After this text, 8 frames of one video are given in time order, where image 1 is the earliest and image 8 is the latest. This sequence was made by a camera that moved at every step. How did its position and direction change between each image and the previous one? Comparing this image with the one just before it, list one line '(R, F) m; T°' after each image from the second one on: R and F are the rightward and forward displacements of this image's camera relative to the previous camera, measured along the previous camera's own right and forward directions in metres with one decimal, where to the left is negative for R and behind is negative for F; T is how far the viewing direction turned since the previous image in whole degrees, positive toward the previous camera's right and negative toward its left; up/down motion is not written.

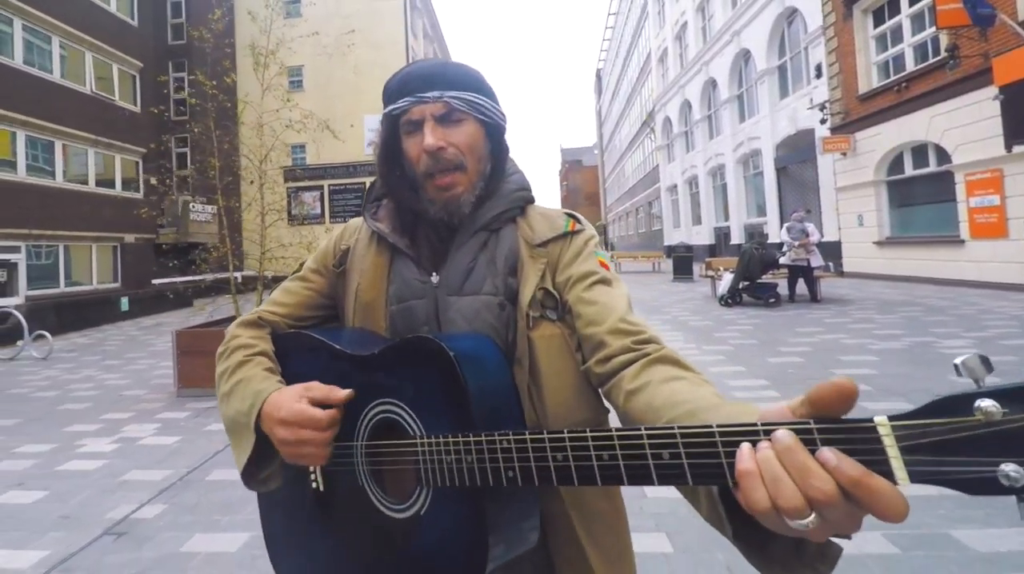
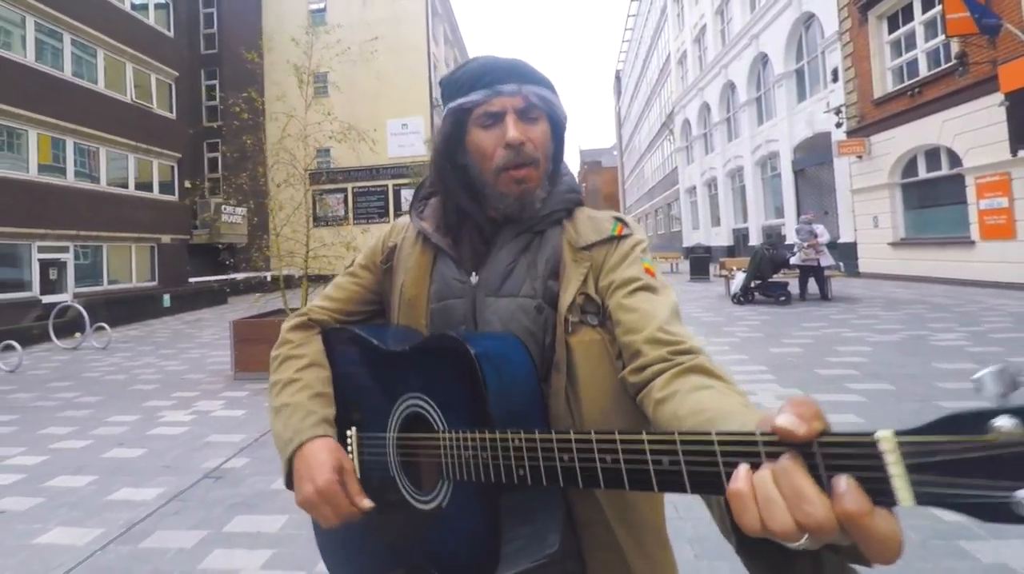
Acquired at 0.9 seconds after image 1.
(-0.1, -0.7) m; -2°
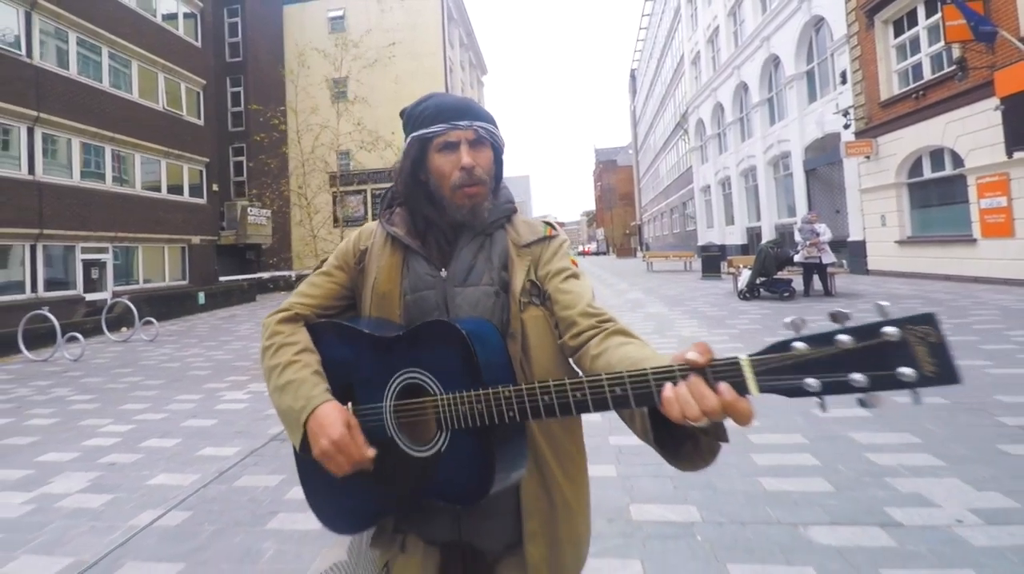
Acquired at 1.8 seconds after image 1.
(0.0, -0.8) m; -2°
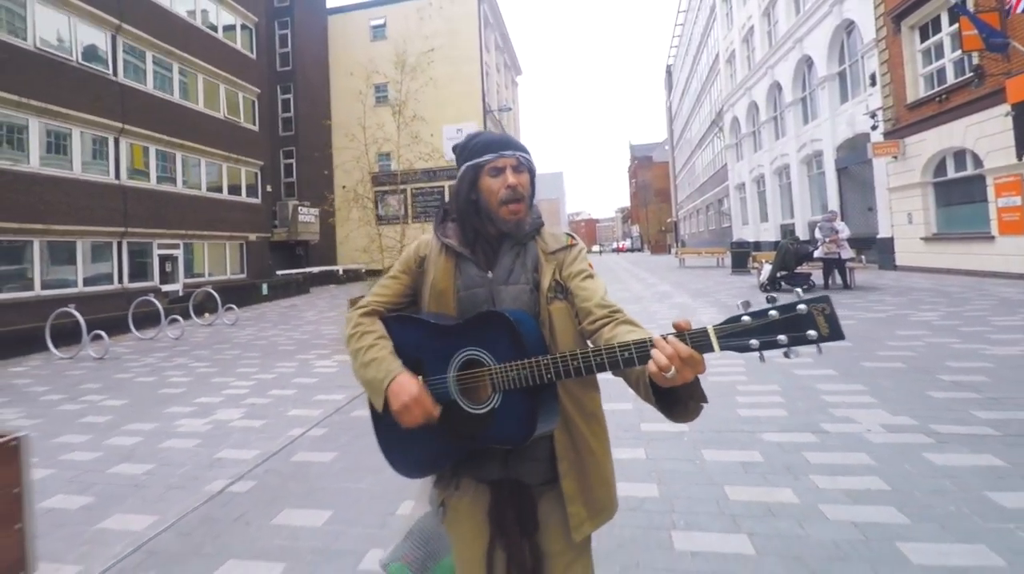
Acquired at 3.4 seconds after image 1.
(-0.1, -1.4) m; -4°
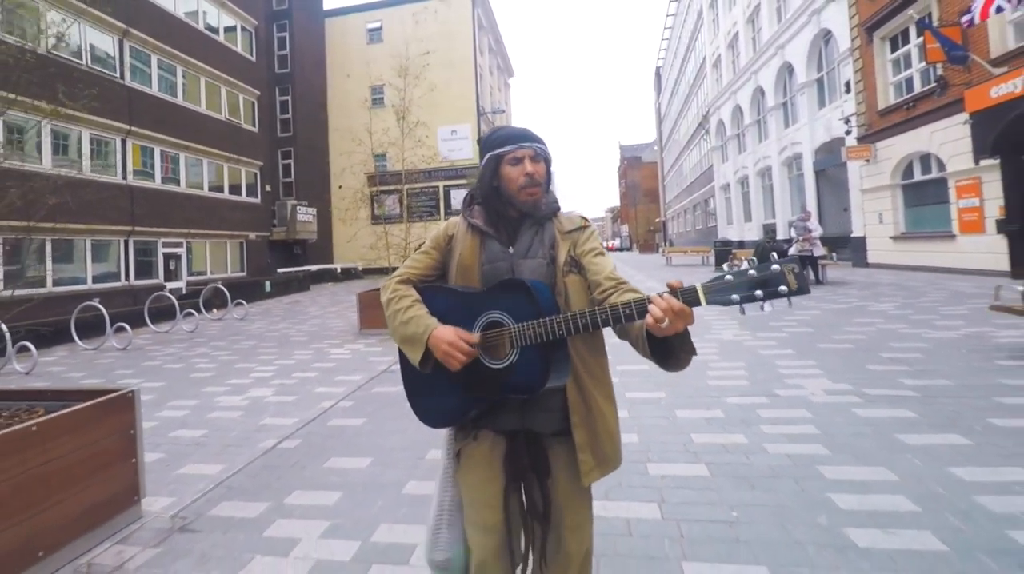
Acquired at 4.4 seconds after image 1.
(-0.1, -0.8) m; +1°
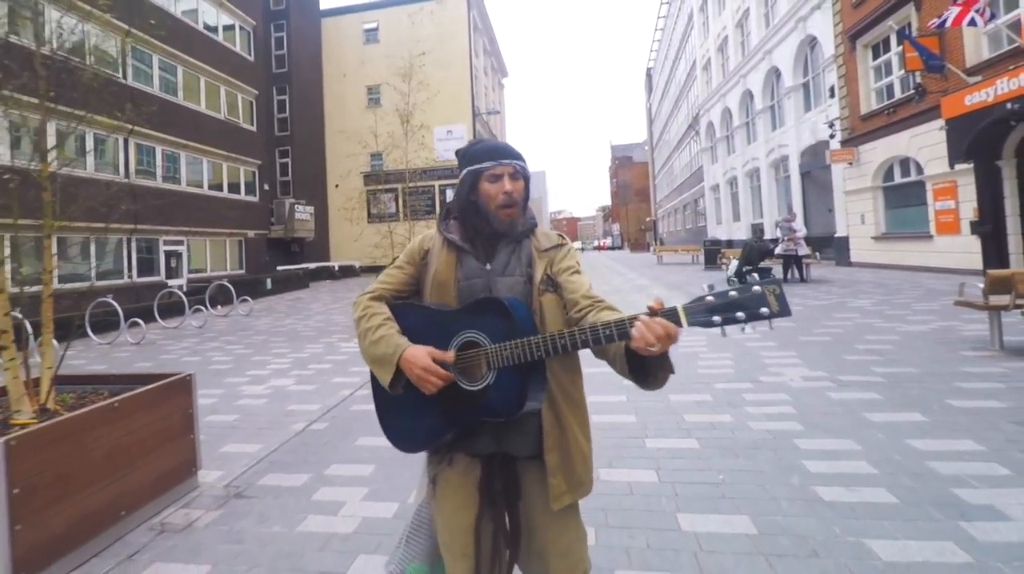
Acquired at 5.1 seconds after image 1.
(-0.2, -0.5) m; +1°
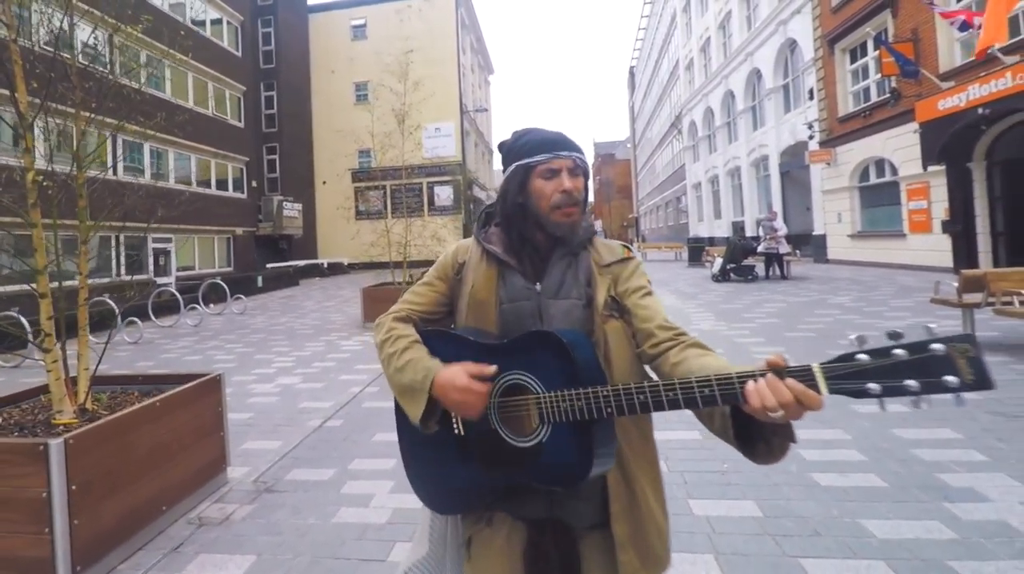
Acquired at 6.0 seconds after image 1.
(-0.3, -0.2) m; +2°
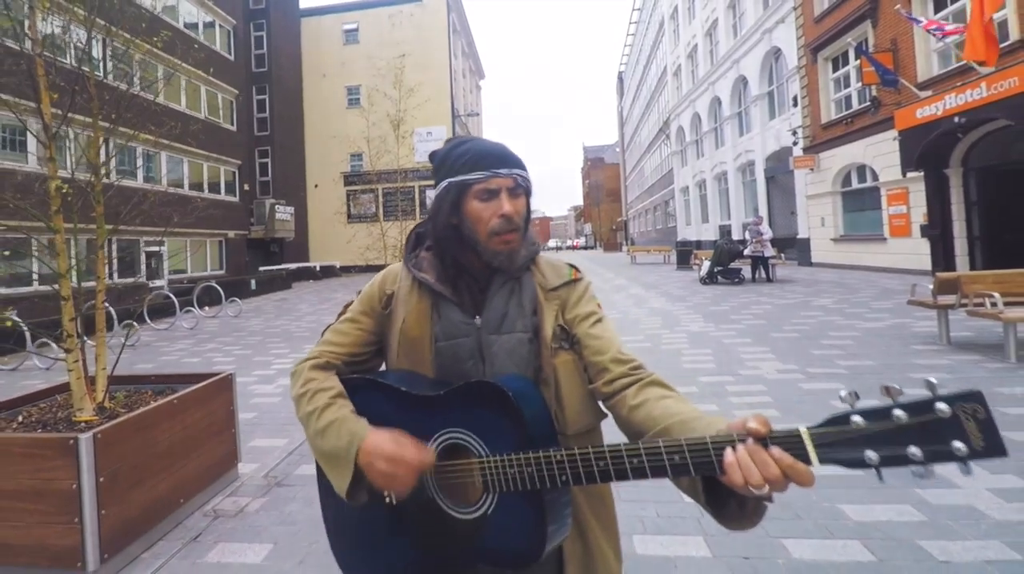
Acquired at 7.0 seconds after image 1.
(-0.1, -0.2) m; +1°
